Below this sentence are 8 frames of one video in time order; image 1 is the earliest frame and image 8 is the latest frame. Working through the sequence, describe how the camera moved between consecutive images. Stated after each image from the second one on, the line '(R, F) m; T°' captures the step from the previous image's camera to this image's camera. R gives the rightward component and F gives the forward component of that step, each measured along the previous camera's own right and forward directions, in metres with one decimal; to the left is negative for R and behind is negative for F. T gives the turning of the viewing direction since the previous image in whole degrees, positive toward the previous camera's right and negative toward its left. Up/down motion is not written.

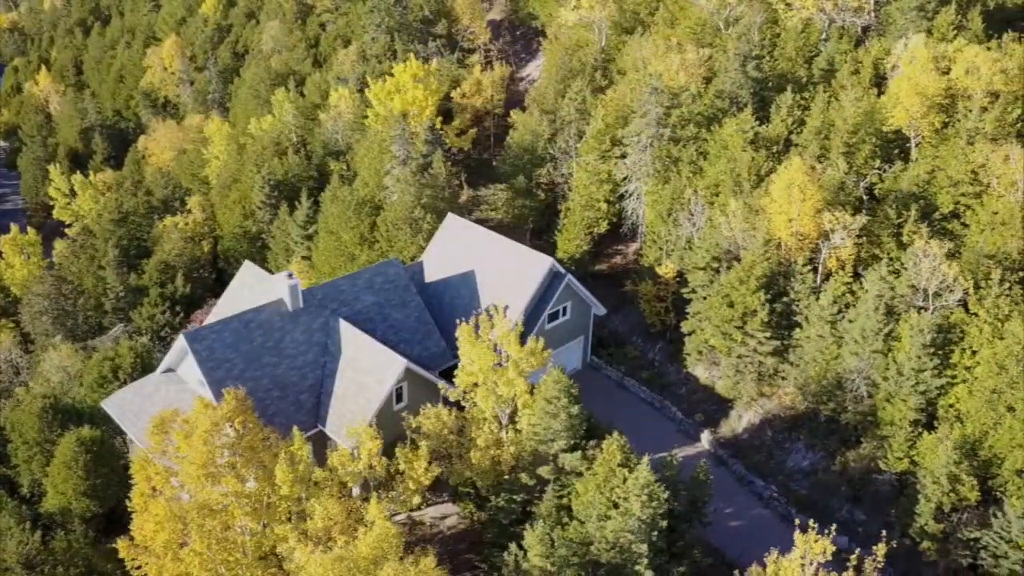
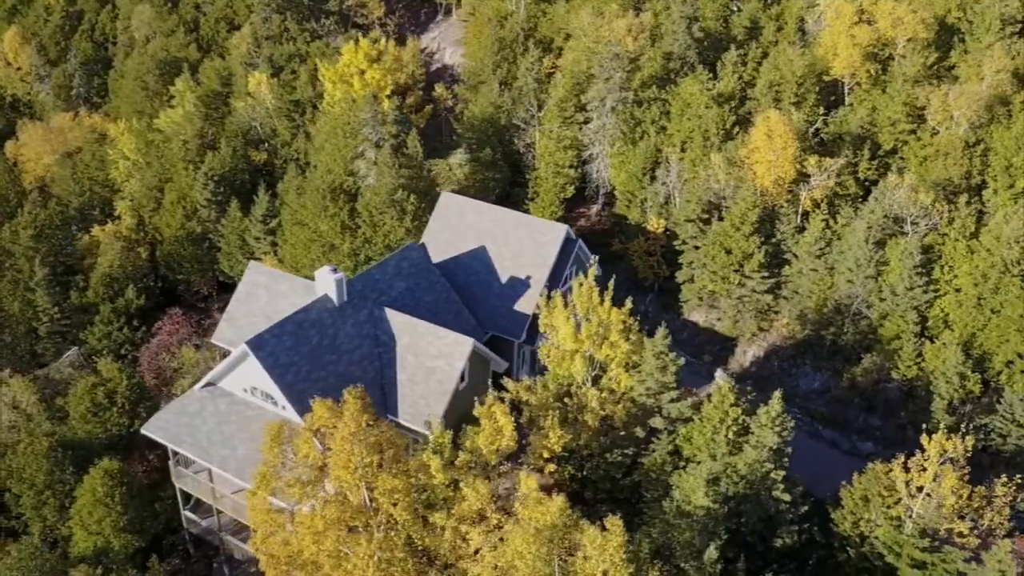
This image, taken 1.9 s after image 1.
(-8.6, +0.1) m; +12°
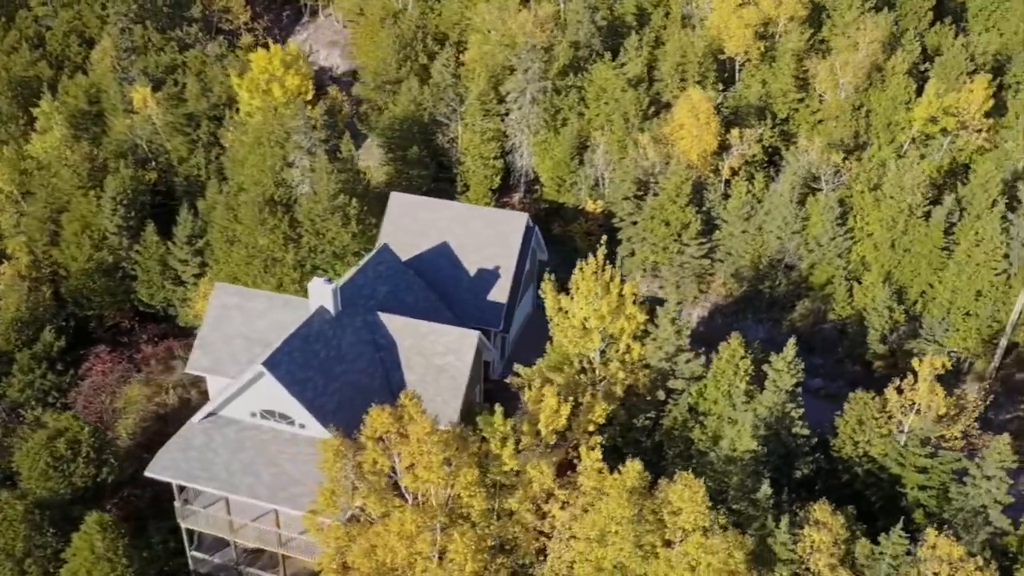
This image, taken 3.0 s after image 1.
(-6.4, -0.2) m; +12°
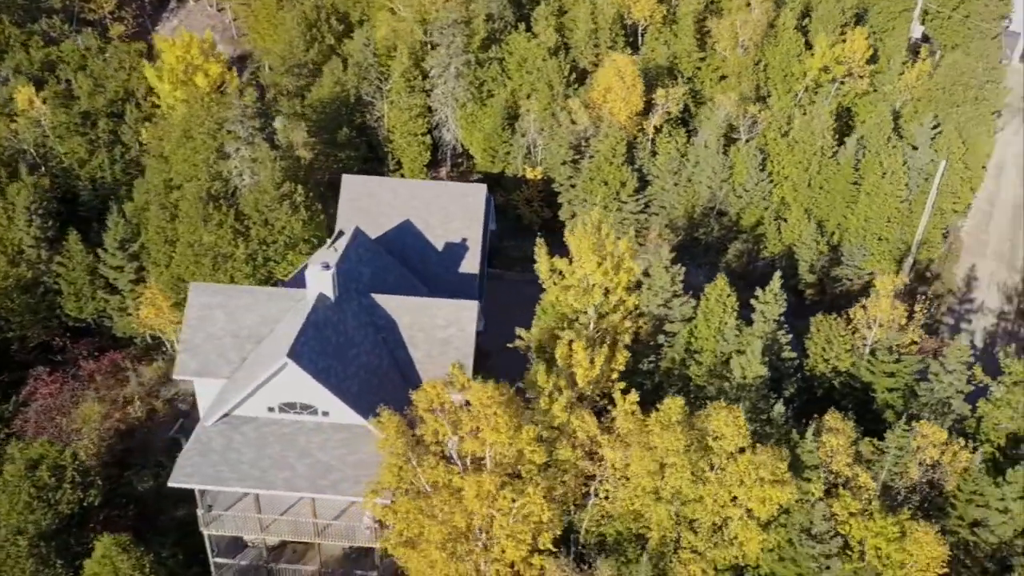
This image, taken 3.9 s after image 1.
(-5.9, -0.5) m; +11°
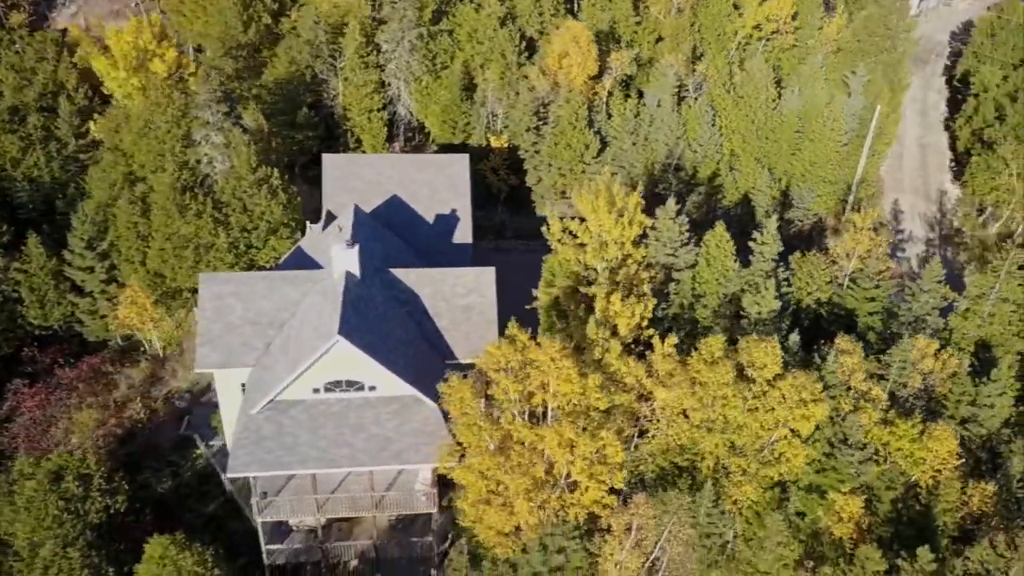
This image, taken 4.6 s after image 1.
(-5.6, -0.6) m; +9°
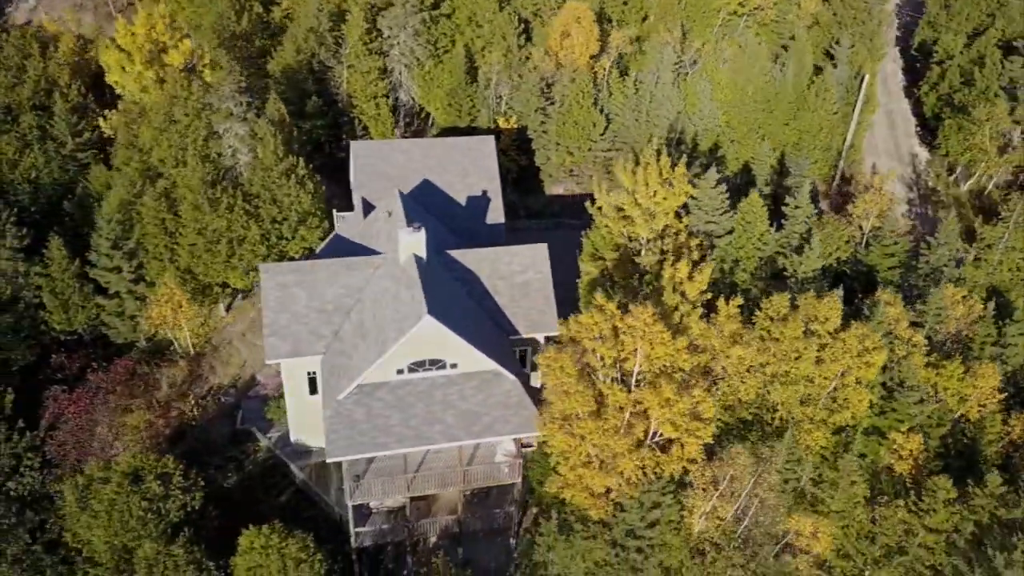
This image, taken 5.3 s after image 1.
(-5.5, -0.6) m; +6°
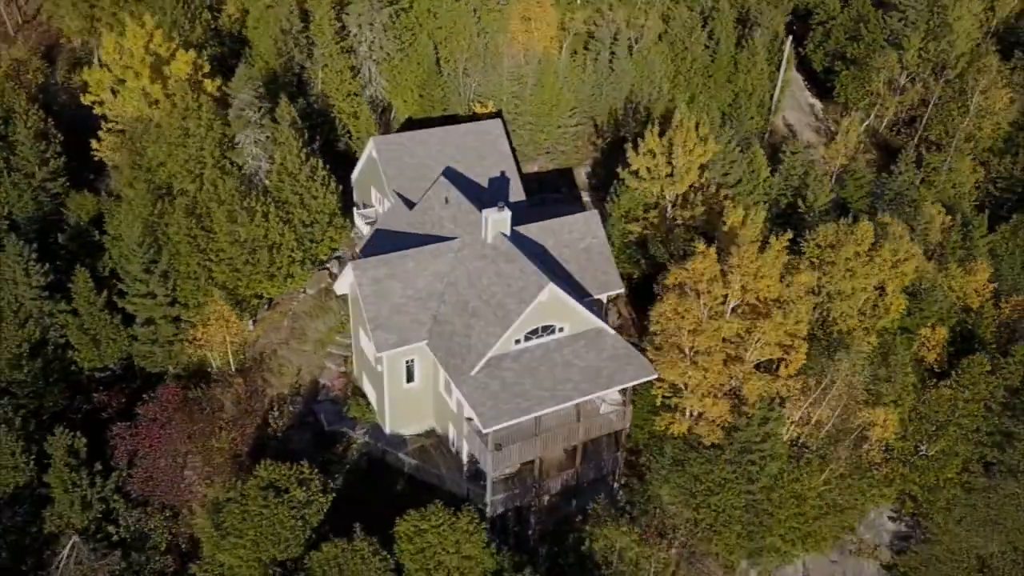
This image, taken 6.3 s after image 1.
(-10.6, -0.9) m; +13°
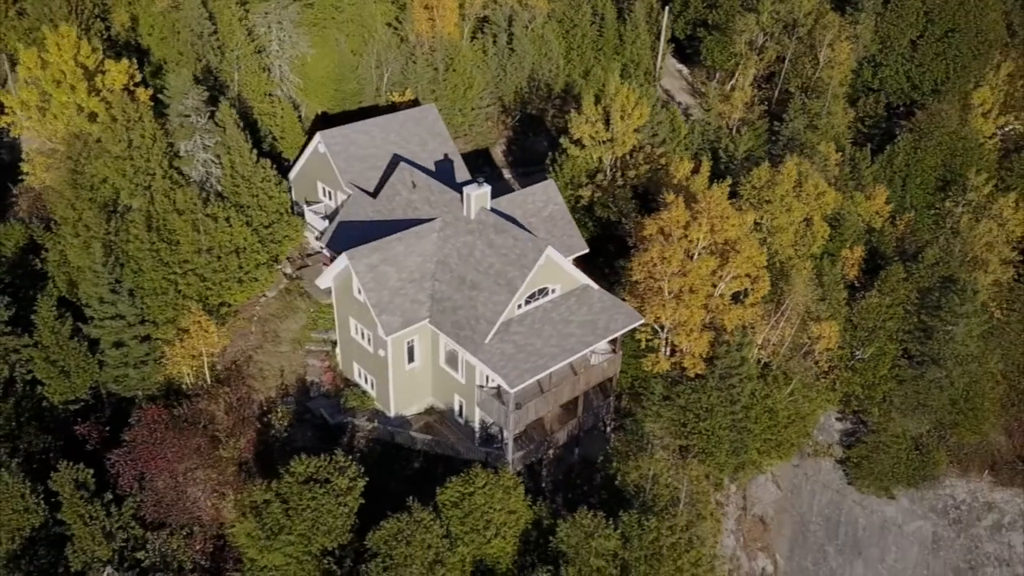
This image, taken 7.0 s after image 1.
(-6.4, -1.1) m; +11°
